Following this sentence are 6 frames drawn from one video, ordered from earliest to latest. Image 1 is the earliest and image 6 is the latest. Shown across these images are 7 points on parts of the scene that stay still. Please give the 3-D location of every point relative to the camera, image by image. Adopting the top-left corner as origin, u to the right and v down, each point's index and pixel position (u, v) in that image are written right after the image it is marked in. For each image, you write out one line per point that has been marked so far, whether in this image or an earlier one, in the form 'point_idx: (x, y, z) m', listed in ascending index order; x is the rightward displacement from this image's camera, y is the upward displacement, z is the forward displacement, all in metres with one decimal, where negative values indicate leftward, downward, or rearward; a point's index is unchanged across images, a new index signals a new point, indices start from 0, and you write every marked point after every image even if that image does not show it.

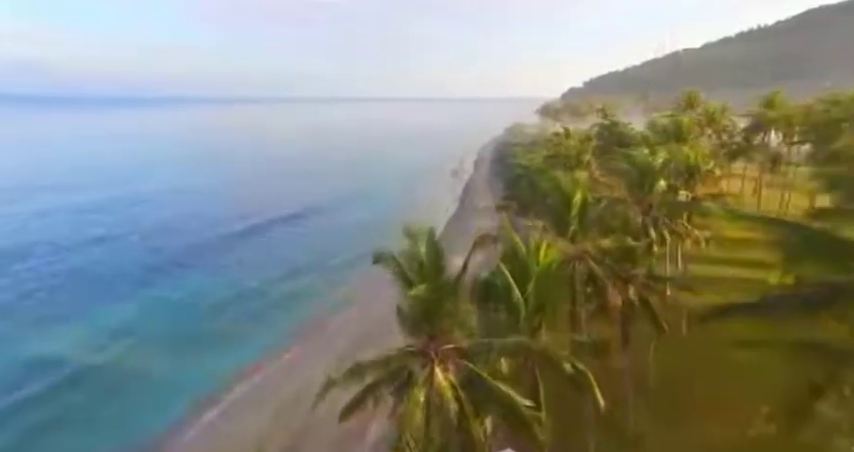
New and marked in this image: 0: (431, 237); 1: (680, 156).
0: (+0.1, -0.2, +8.7) m
1: (+10.9, +3.0, +19.5) m
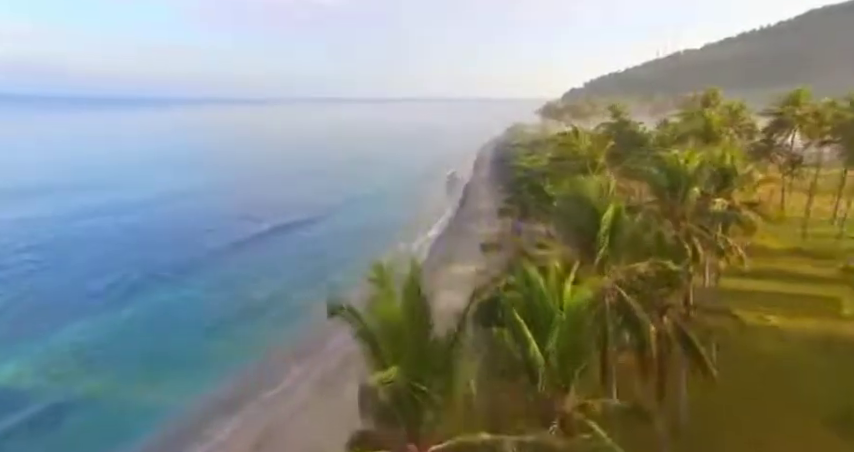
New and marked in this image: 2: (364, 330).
0: (-0.2, -0.7, +6.0) m
1: (+10.6, +2.5, +16.7) m
2: (-0.8, -1.3, +6.0) m
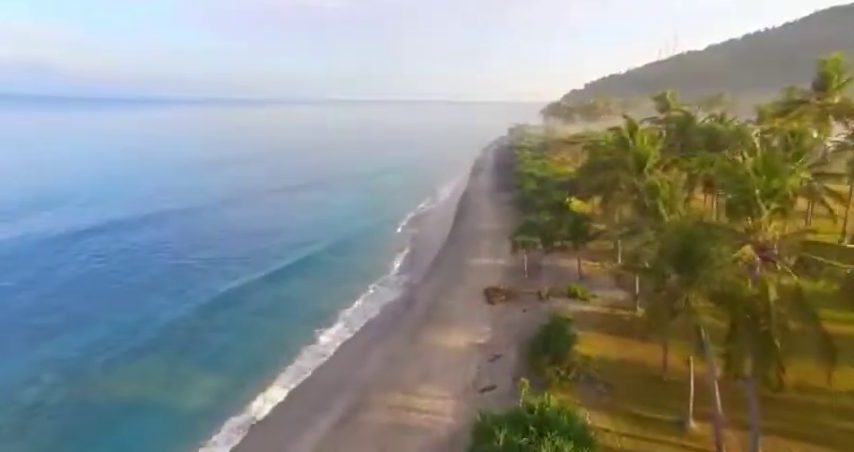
0: (-1.2, -2.9, -6.0) m
1: (+9.6, +0.2, +4.8) m
2: (-1.9, -3.5, -5.9) m
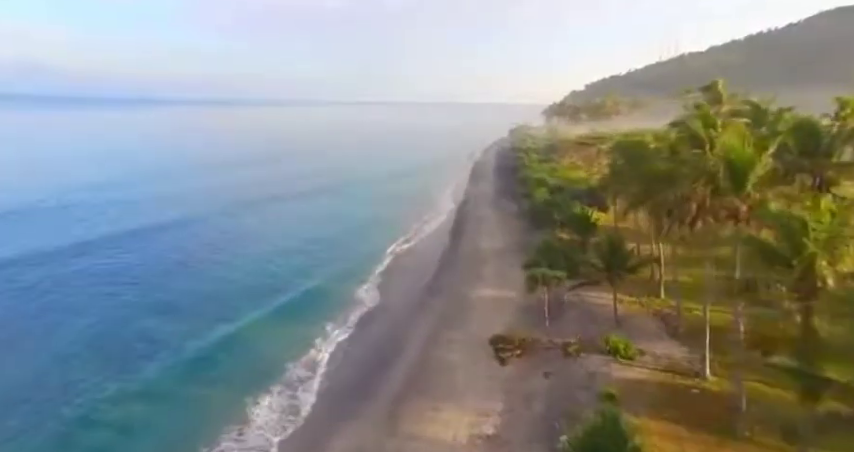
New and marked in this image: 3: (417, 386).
0: (-1.7, -4.1, -12.8) m
1: (+9.1, -1.0, -2.0) m
2: (-2.4, -4.7, -12.8) m
3: (-0.5, -6.6, +19.4) m
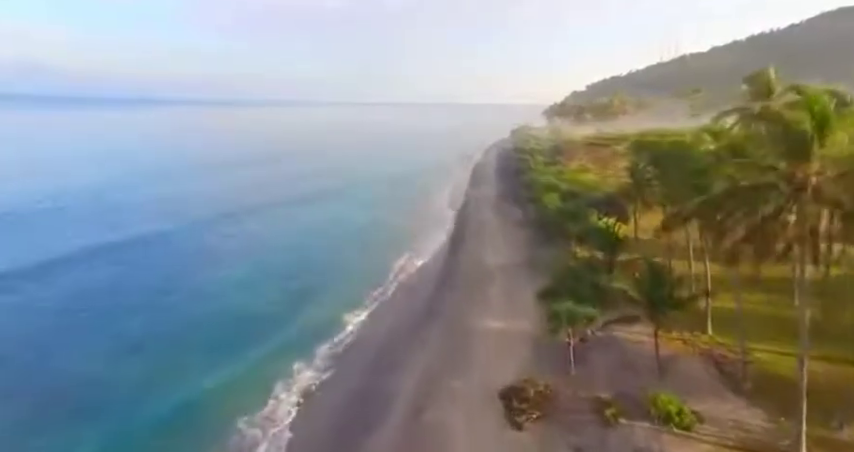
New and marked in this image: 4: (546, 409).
0: (-1.9, -4.9, -17.3) m
1: (+8.8, -1.9, -6.5) m
2: (-2.6, -5.5, -17.3) m
3: (-0.7, -7.4, +14.9) m
4: (+4.2, -6.4, +16.0) m
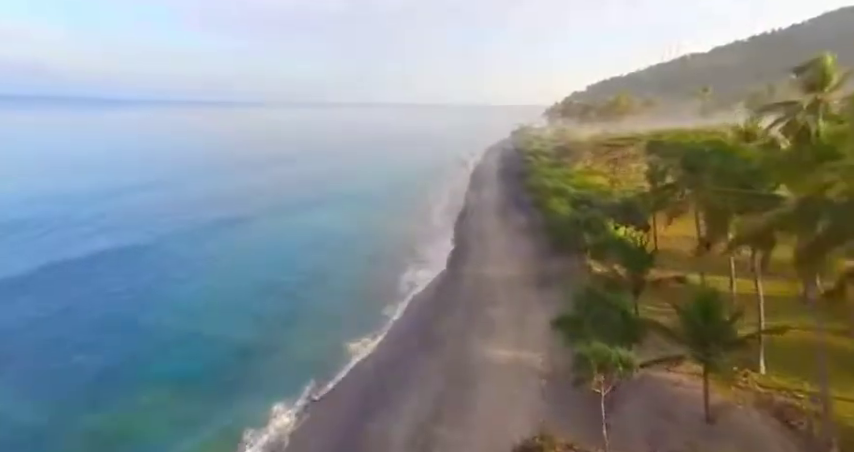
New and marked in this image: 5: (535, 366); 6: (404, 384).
0: (-2.1, -5.4, -20.7) m
1: (+8.7, -2.4, -9.9) m
2: (-2.8, -6.0, -20.6) m
3: (-0.9, -8.0, +11.5) m
4: (+4.1, -7.0, +12.7) m
5: (+4.7, -5.7, +19.7) m
6: (-1.4, -6.9, +20.0) m
